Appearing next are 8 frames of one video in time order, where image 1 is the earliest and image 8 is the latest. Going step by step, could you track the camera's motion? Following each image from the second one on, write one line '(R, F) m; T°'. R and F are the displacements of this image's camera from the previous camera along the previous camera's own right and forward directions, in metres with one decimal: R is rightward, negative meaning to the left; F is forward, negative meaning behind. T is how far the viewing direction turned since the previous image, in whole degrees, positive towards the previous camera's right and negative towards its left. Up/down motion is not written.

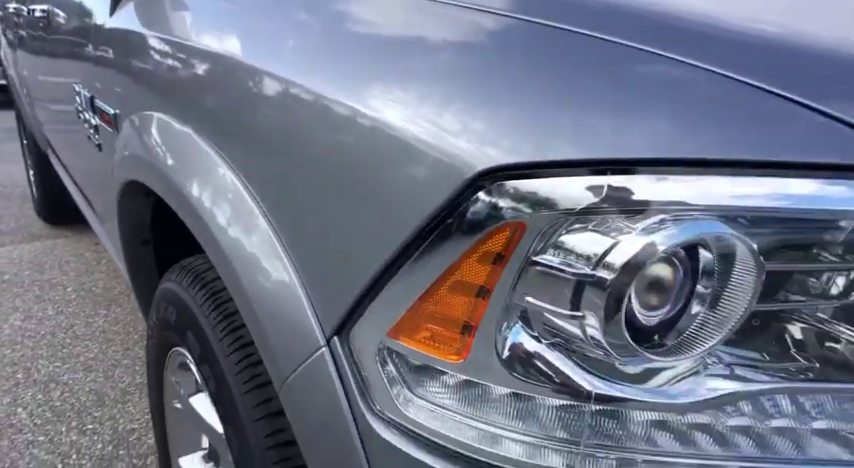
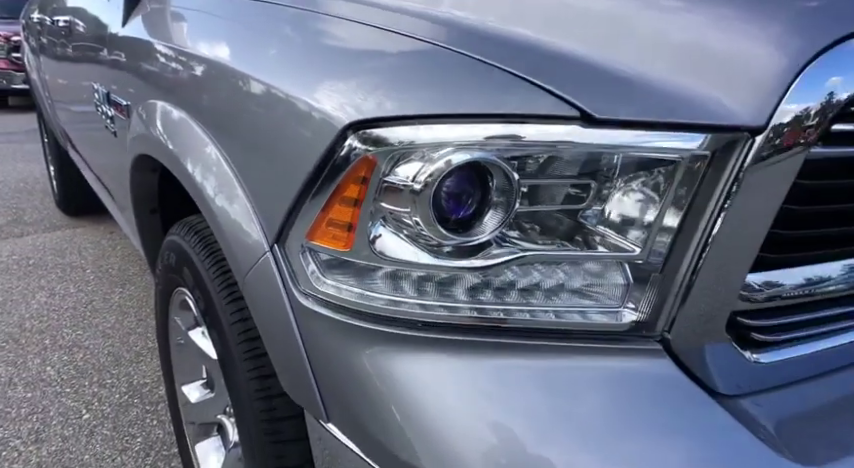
(+0.1, -0.3) m; -1°
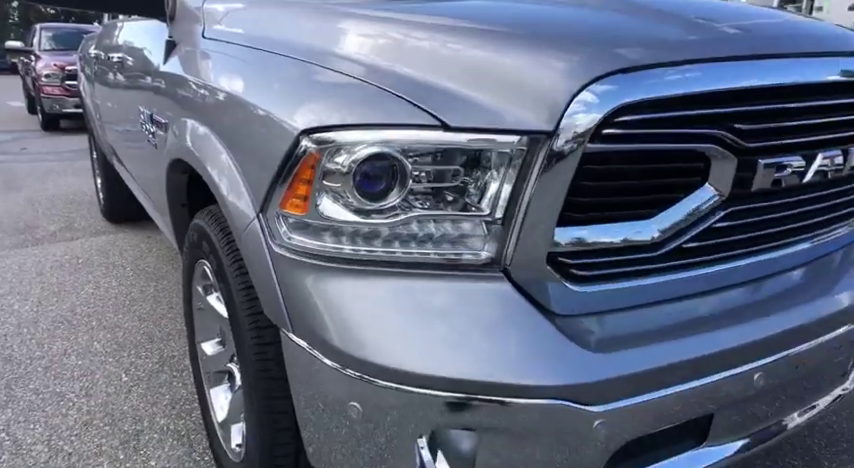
(+0.2, -0.4) m; -3°
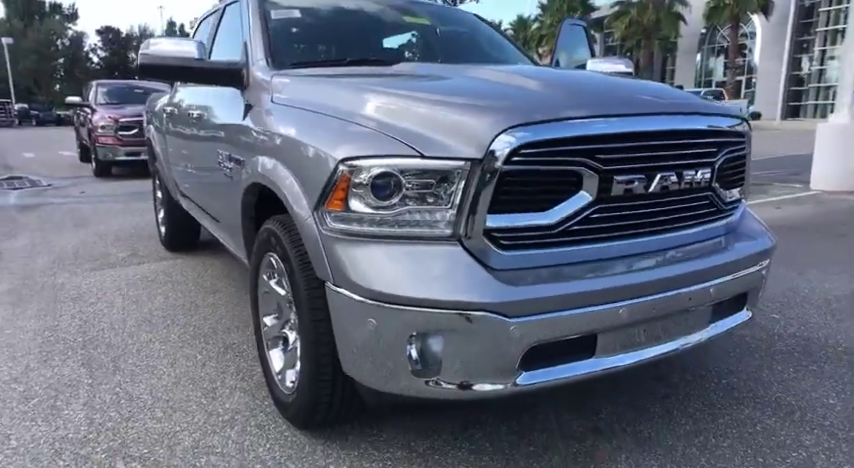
(+0.1, -0.7) m; -2°
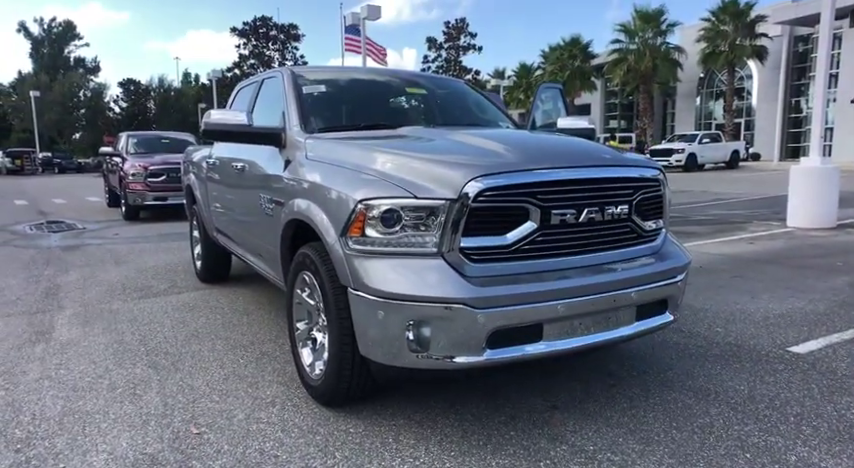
(+0.1, -0.8) m; -1°
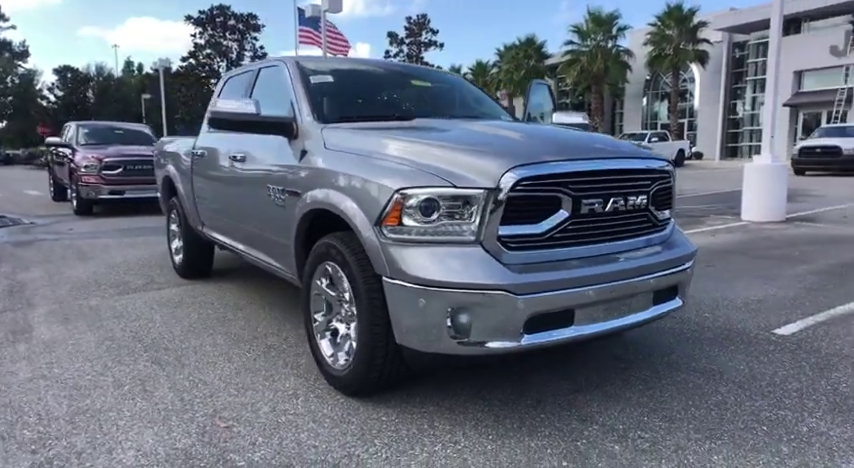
(-0.4, 0.0) m; +5°
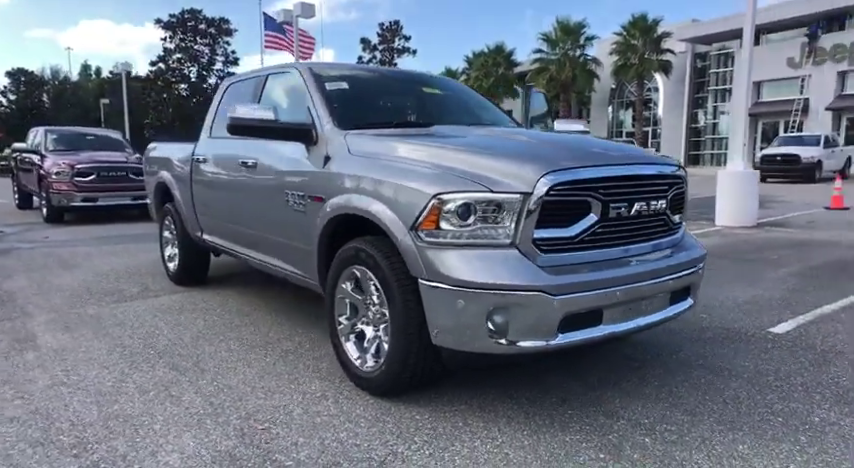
(-0.3, -0.1) m; +3°
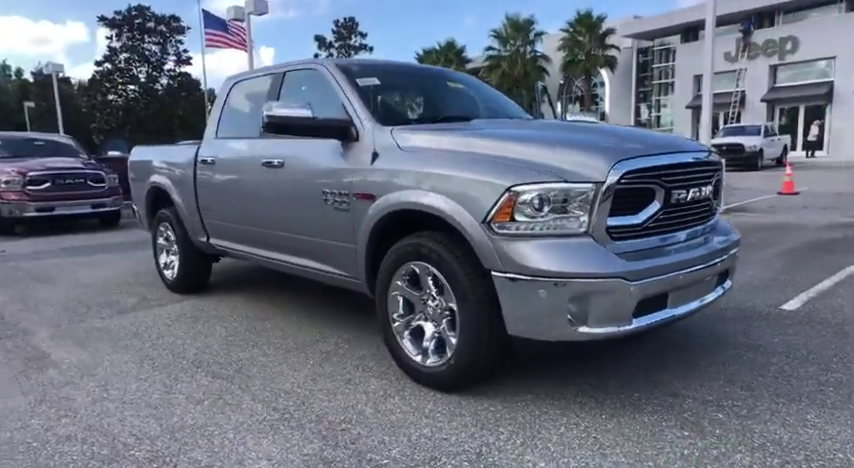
(-0.6, 0.0) m; +5°
